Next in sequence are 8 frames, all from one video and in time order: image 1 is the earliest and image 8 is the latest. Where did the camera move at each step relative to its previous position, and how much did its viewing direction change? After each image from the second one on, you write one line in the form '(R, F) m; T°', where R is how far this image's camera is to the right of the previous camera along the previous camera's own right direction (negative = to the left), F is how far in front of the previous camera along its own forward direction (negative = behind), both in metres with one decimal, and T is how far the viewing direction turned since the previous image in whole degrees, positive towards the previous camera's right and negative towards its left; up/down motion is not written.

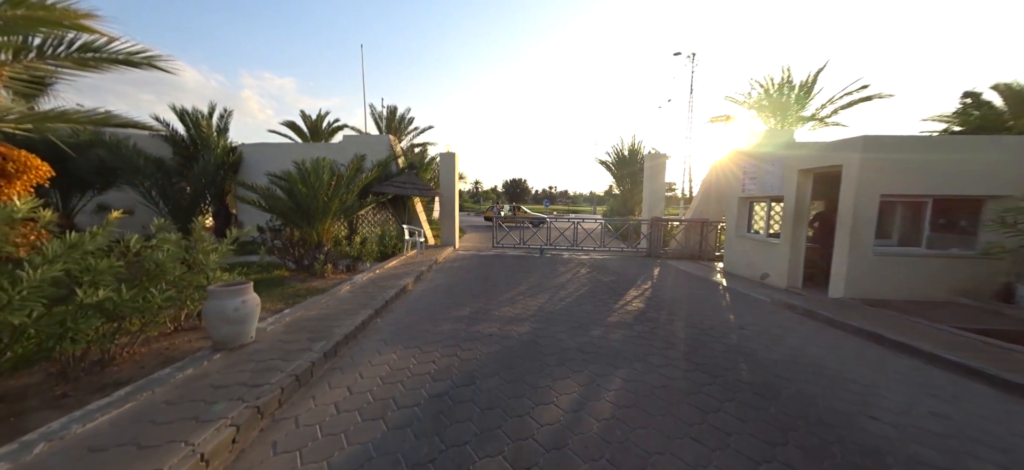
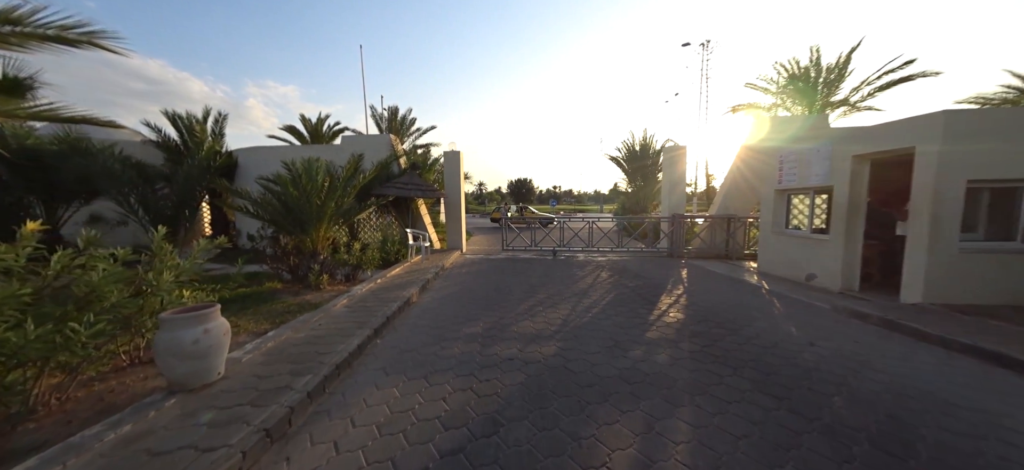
(-0.2, +0.6) m; -1°
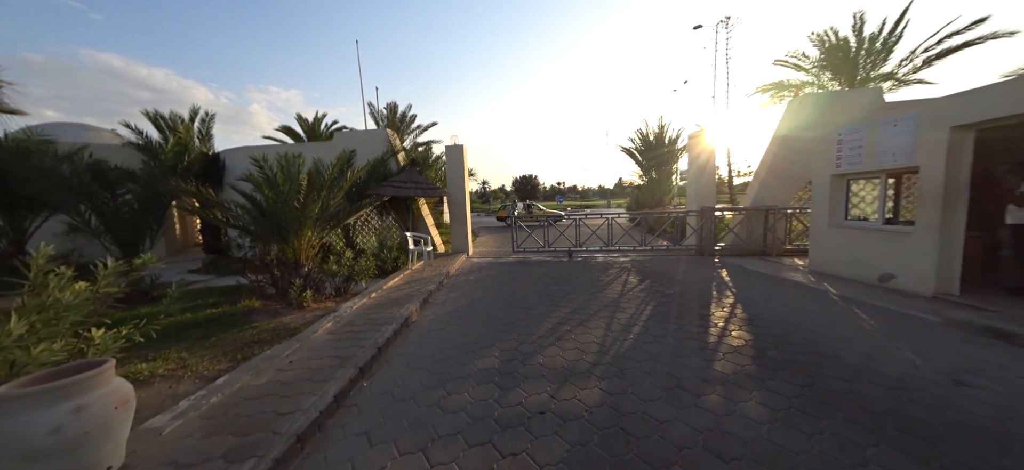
(-0.1, +0.9) m; -1°
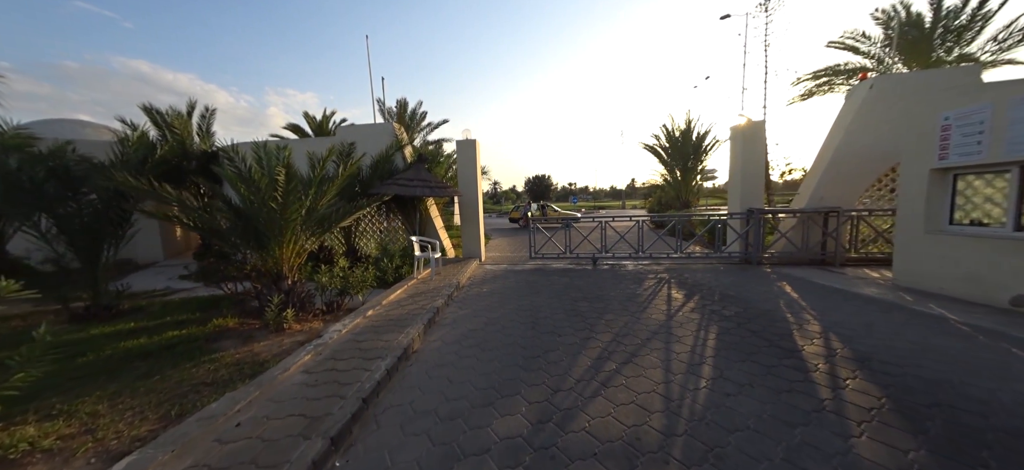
(-0.2, +0.9) m; -2°
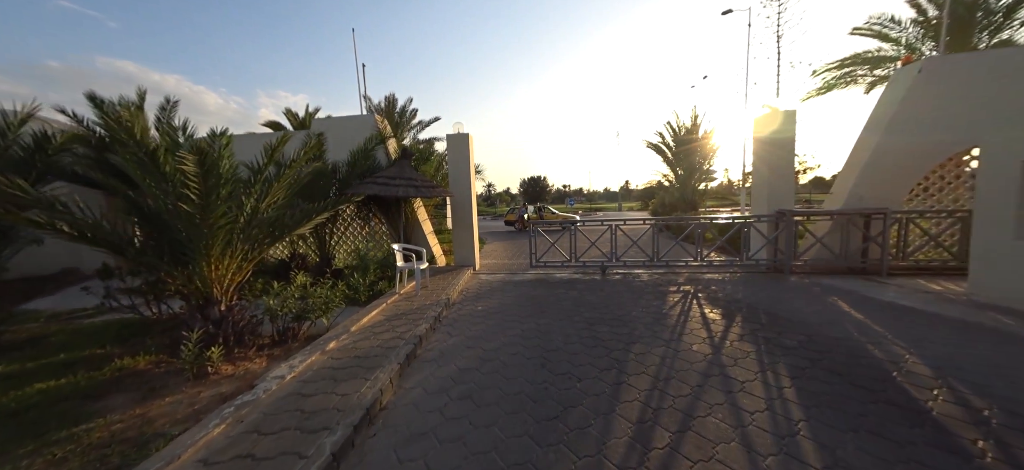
(-0.1, +0.9) m; +1°
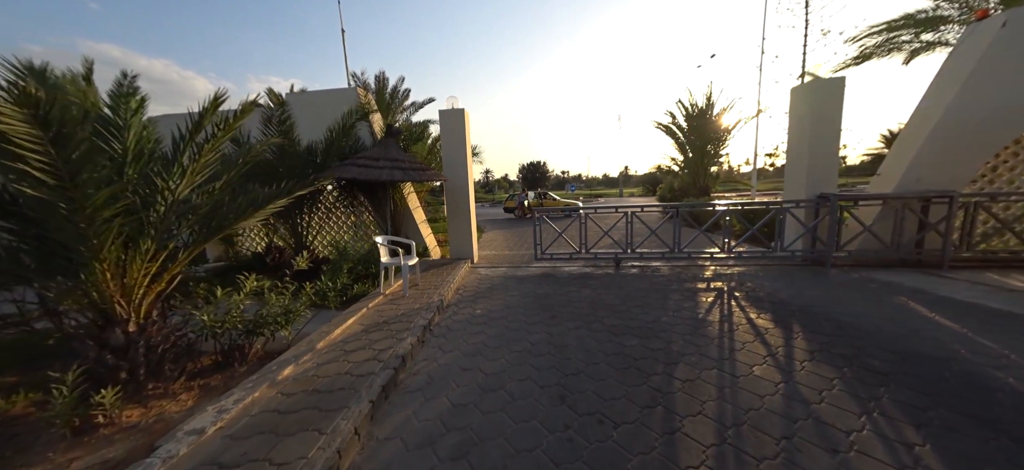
(-0.1, +0.8) m; 0°
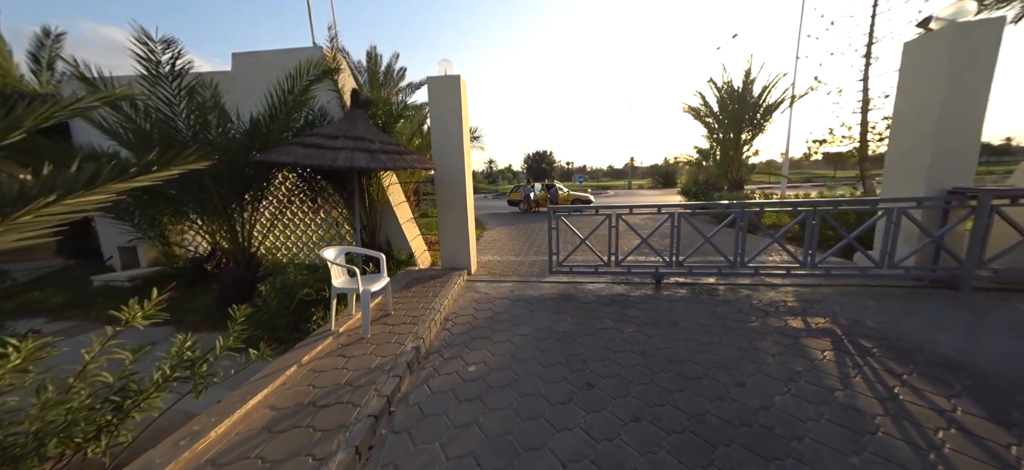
(-0.1, +1.6) m; -1°
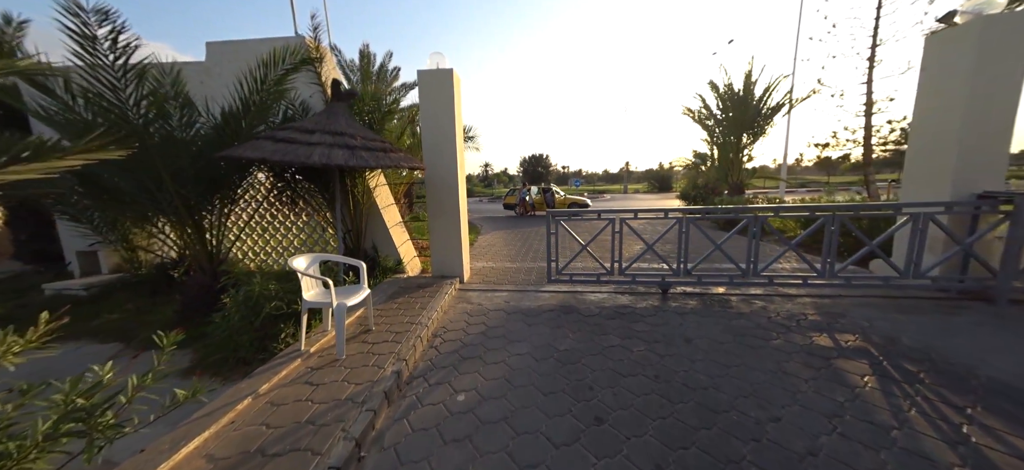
(0.0, +0.4) m; +1°
